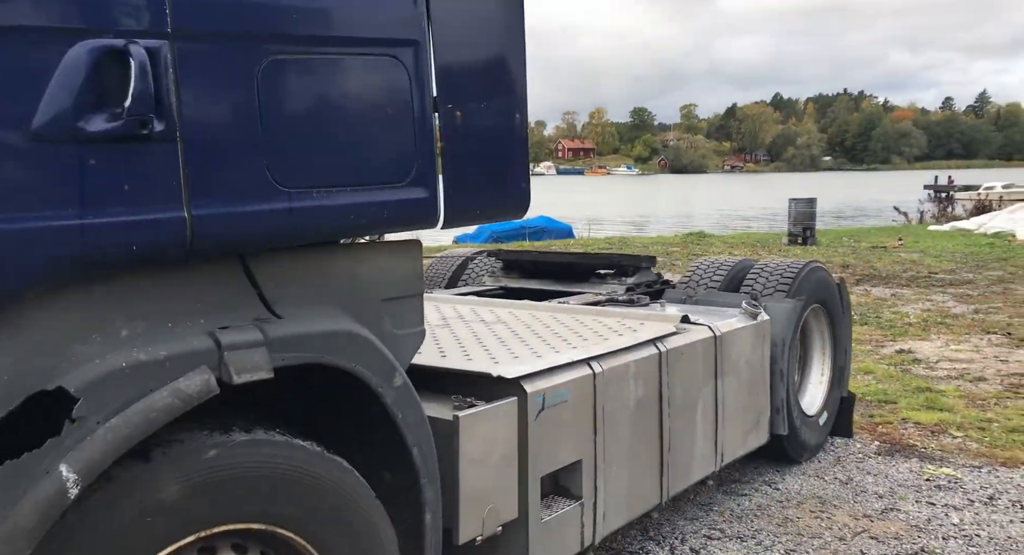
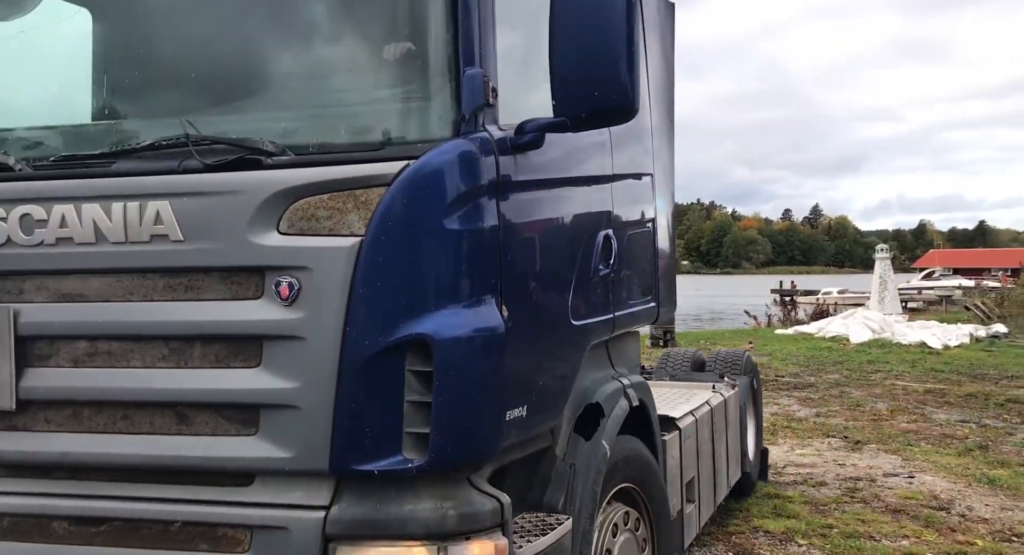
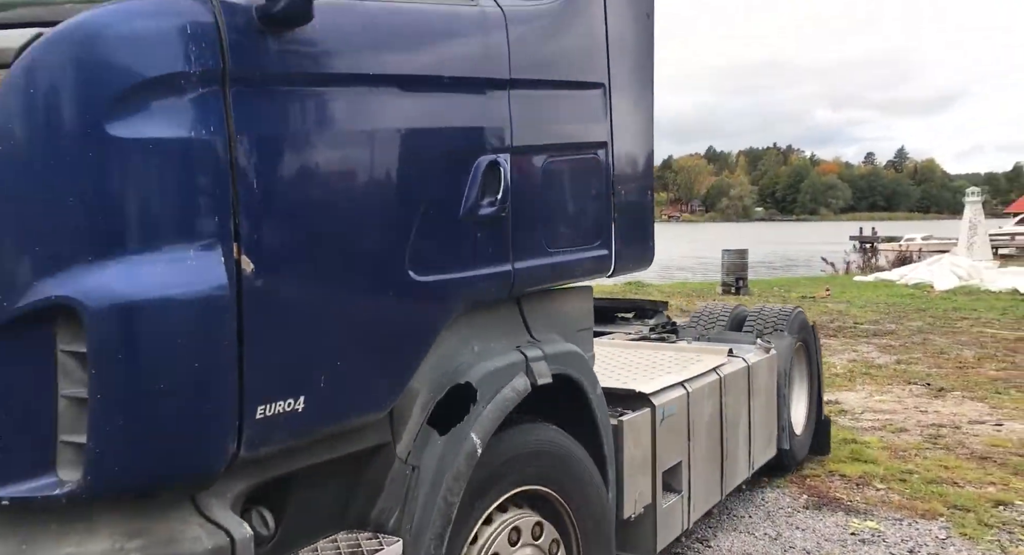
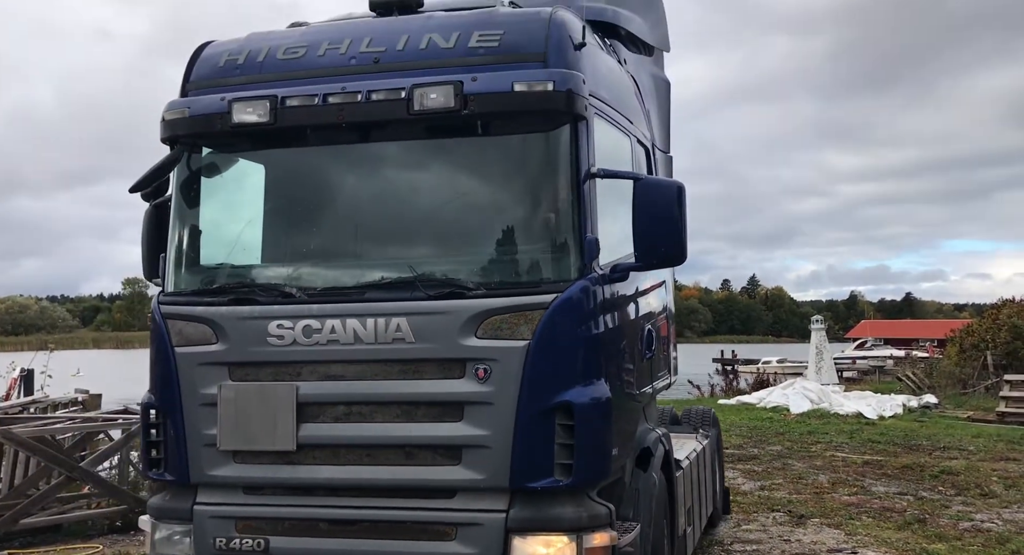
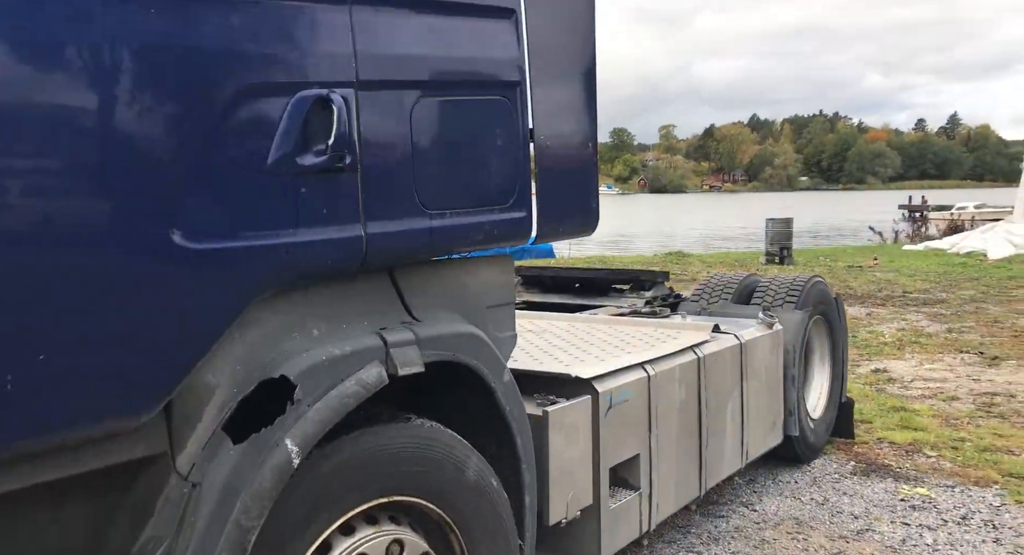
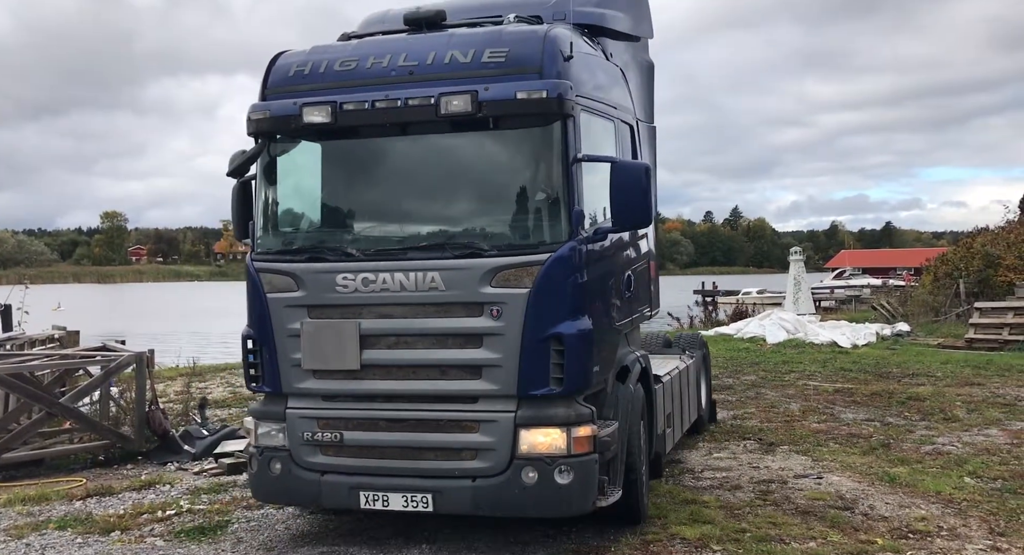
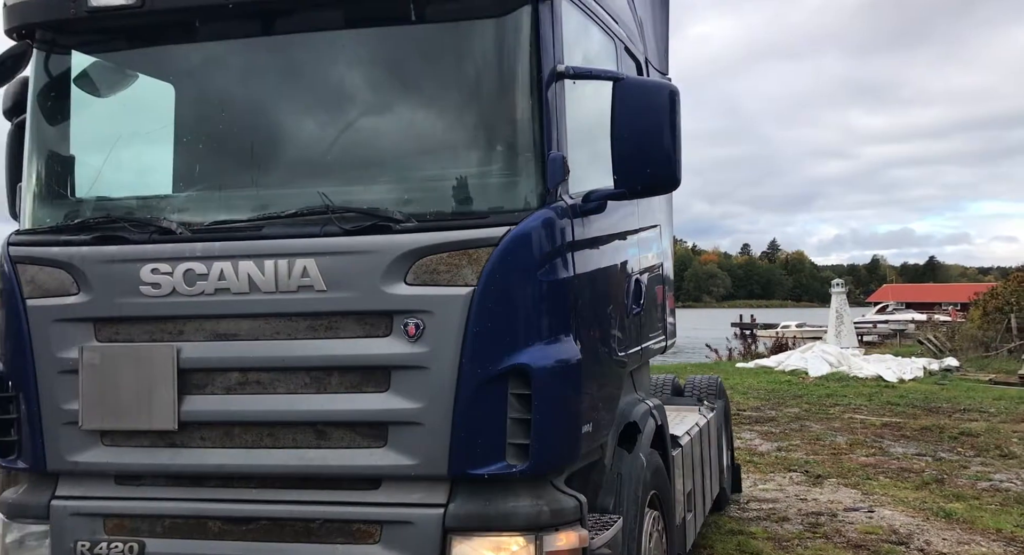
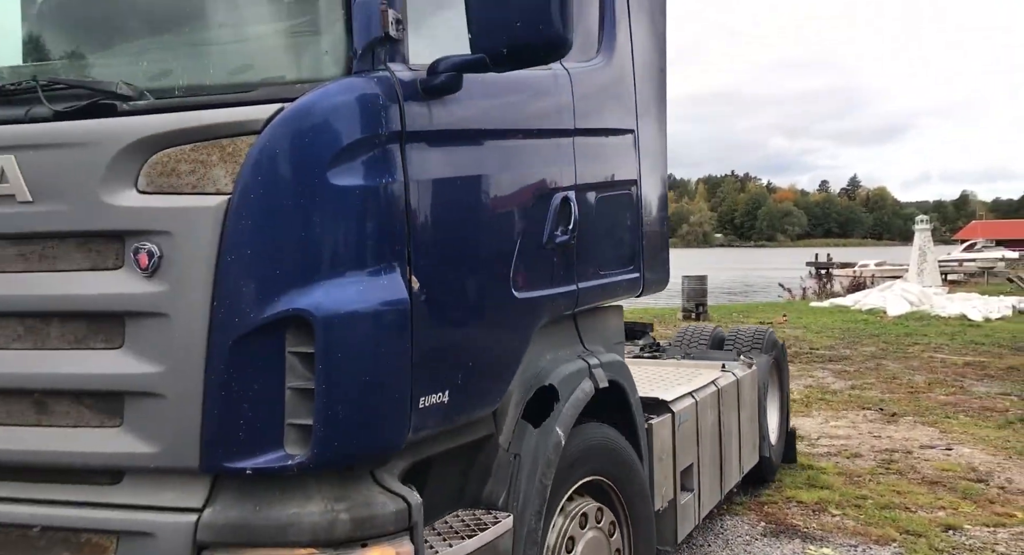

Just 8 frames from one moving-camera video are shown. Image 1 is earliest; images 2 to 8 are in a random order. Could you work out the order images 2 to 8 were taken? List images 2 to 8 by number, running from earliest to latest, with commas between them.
5, 3, 8, 2, 7, 4, 6
